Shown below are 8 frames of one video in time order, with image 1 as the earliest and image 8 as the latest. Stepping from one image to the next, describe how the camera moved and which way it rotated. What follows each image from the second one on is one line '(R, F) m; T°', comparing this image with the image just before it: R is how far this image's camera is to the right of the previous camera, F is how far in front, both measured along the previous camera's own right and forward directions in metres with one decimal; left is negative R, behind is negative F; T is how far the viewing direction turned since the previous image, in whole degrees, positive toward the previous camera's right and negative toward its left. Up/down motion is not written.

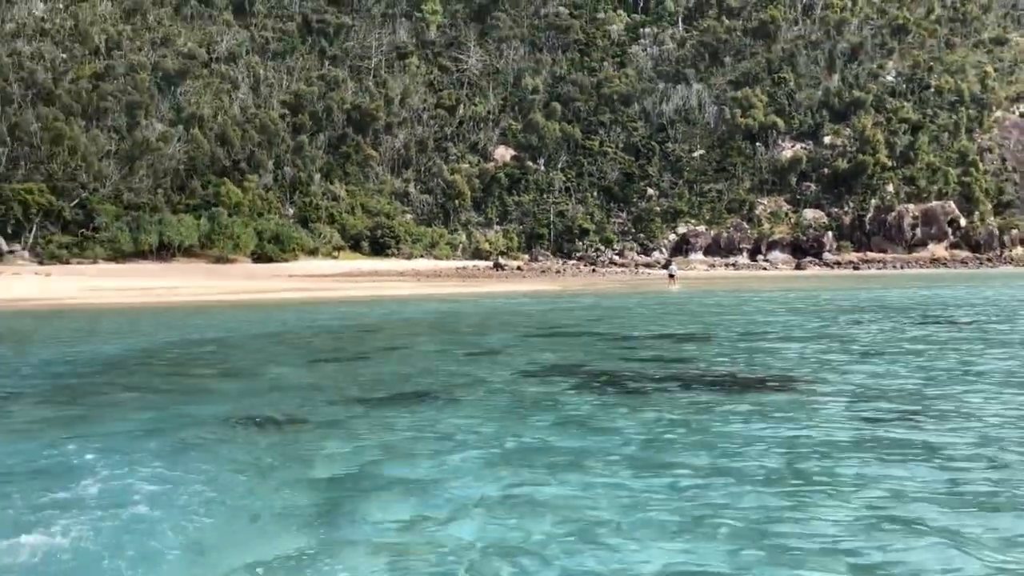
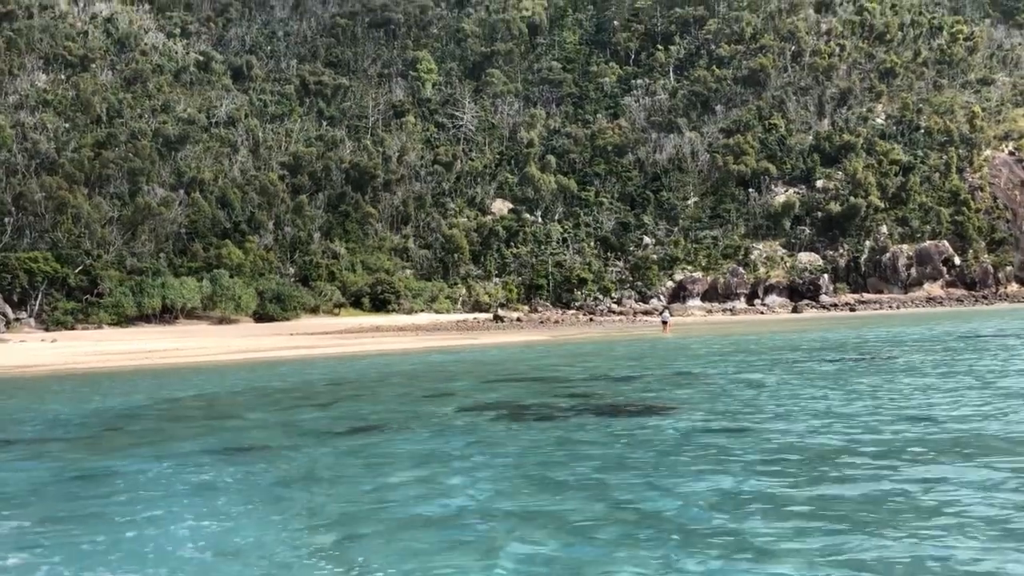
(+0.3, -0.5) m; 0°
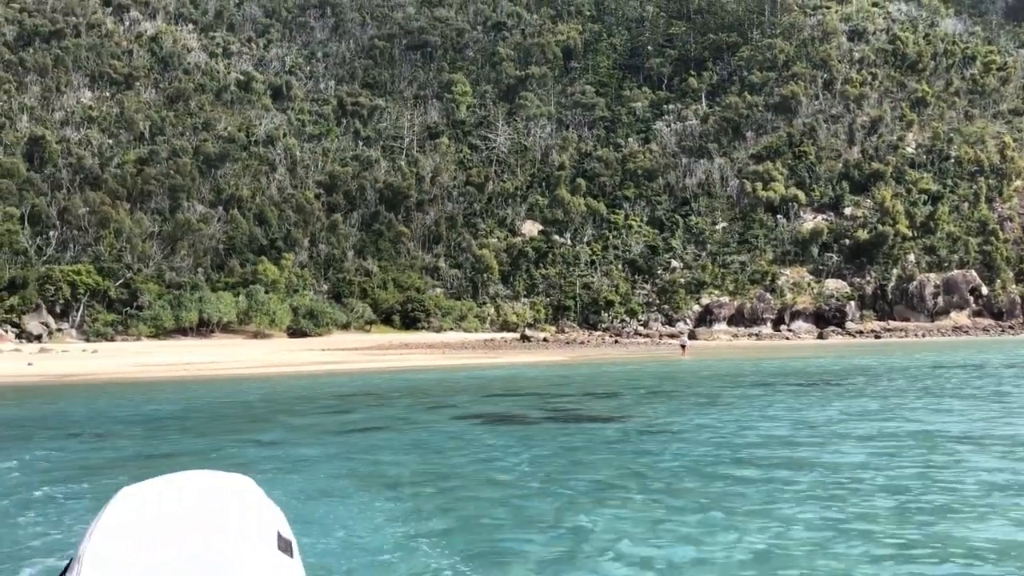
(+0.2, -0.9) m; -2°
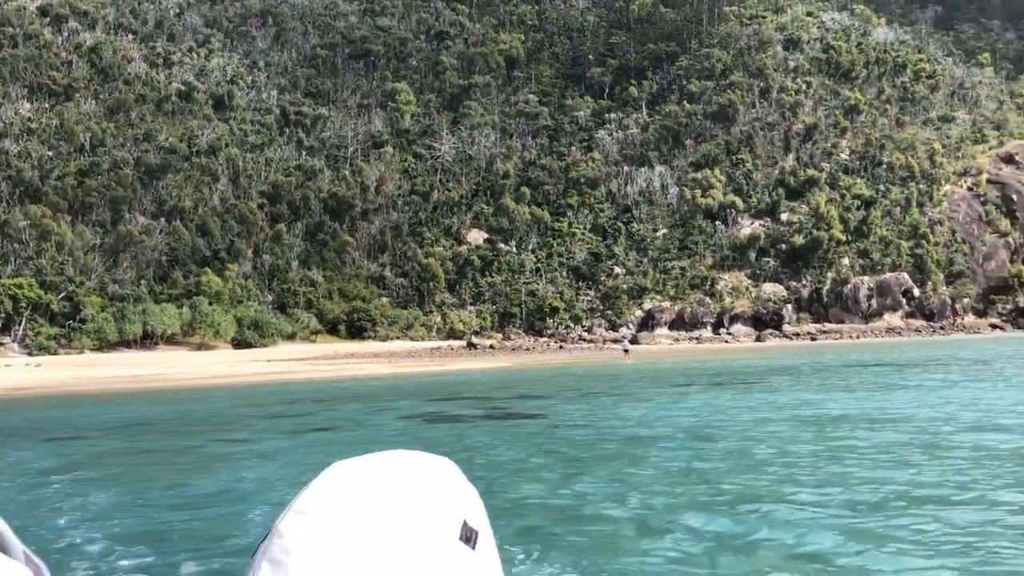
(+0.1, -0.7) m; +3°
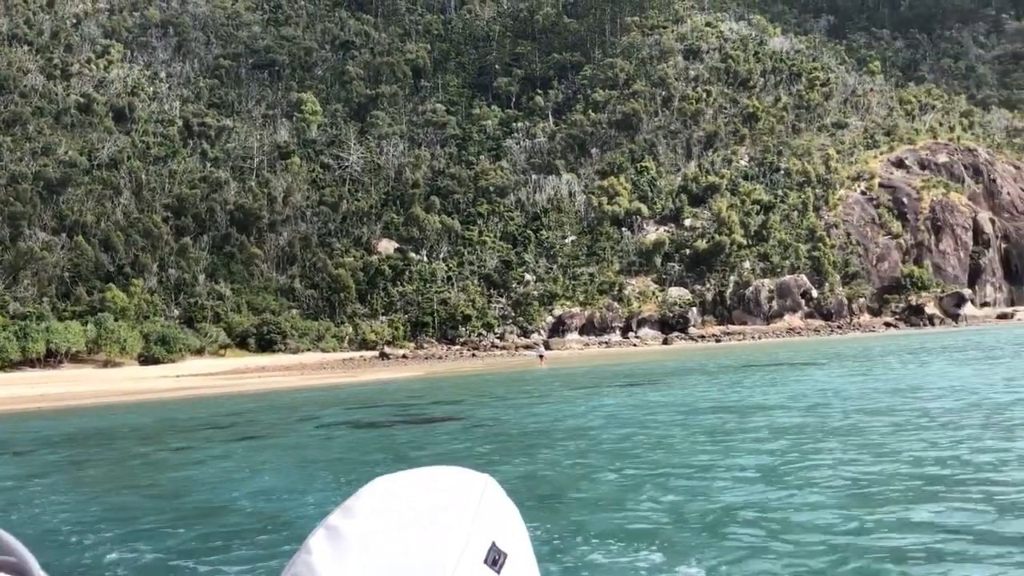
(0.0, -0.6) m; +5°
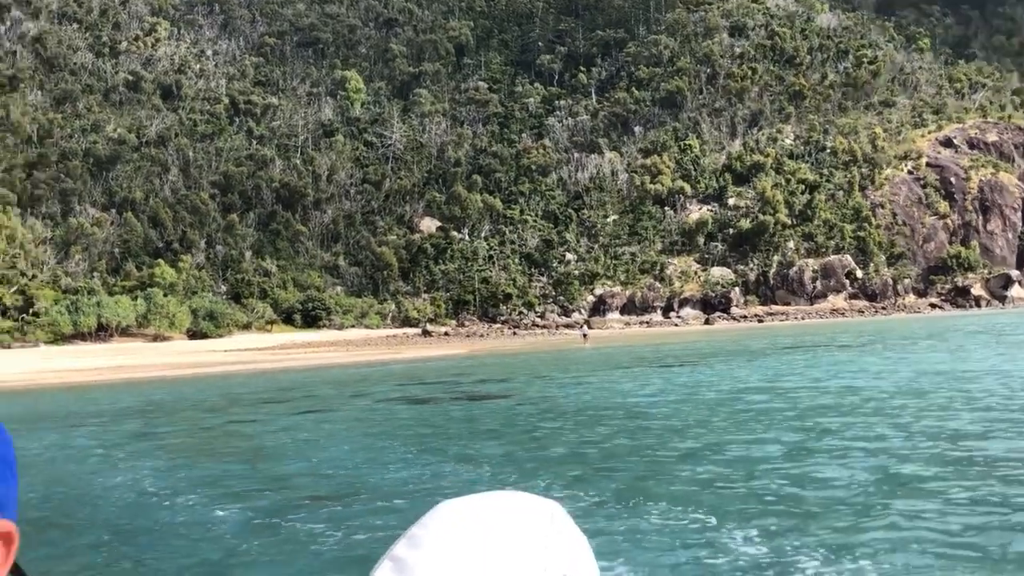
(-0.1, -0.2) m; -2°
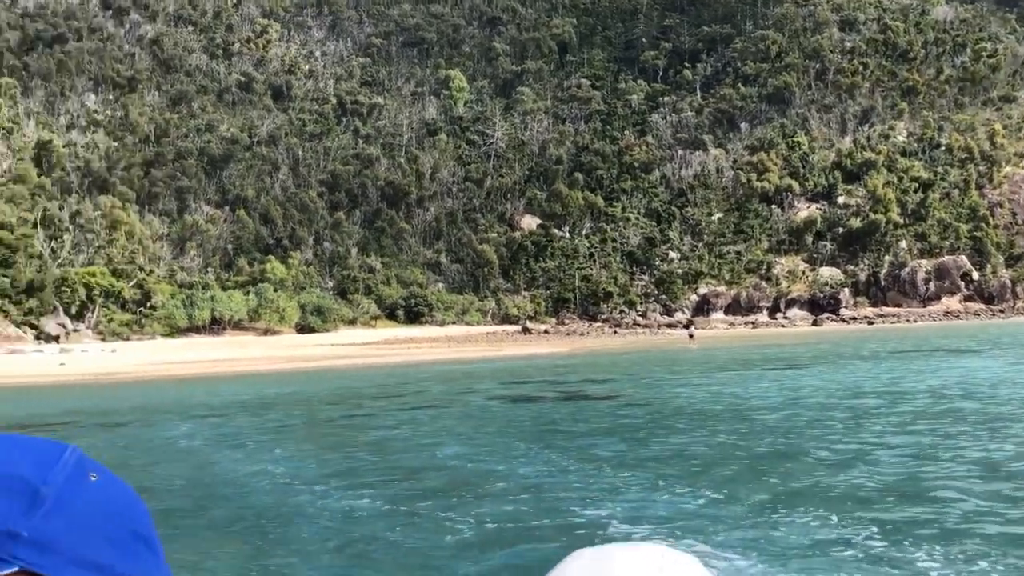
(-0.2, +0.1) m; -5°
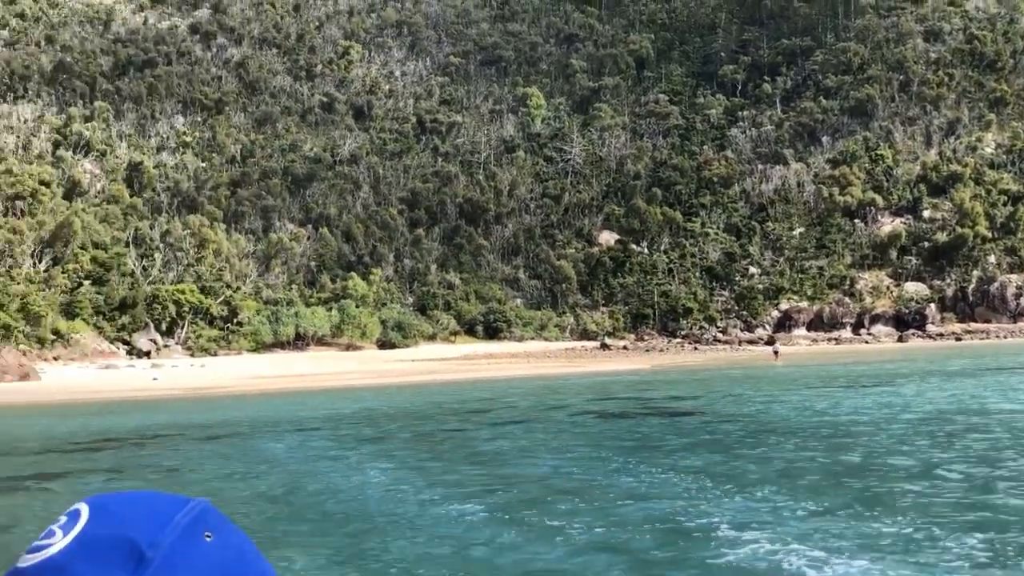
(0.0, -0.2) m; -4°
